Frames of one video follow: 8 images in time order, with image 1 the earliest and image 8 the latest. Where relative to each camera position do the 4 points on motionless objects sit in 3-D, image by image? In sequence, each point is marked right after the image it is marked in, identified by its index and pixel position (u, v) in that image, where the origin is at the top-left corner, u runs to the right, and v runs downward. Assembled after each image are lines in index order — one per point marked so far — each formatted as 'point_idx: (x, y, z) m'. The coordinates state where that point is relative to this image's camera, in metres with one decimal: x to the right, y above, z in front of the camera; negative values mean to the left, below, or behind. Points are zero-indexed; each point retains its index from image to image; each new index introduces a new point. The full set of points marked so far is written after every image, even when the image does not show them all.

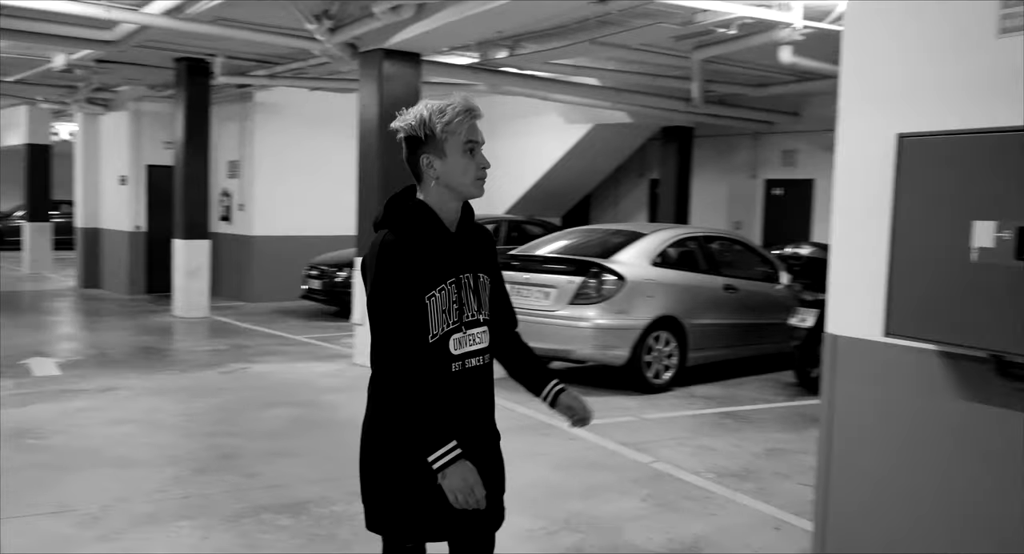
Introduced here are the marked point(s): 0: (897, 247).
0: (+1.1, +0.1, +2.7) m
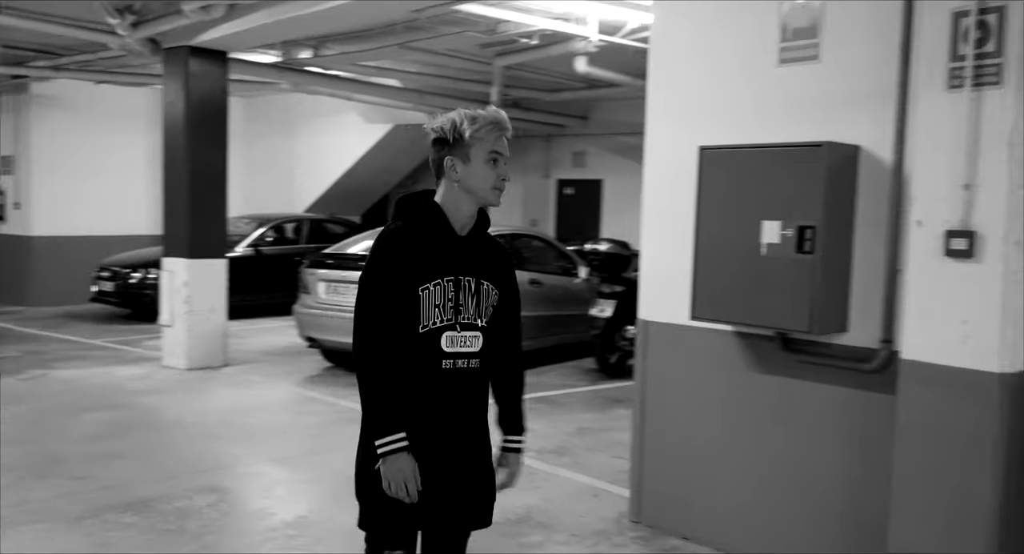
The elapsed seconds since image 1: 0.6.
0: (+0.6, +0.1, +3.1) m
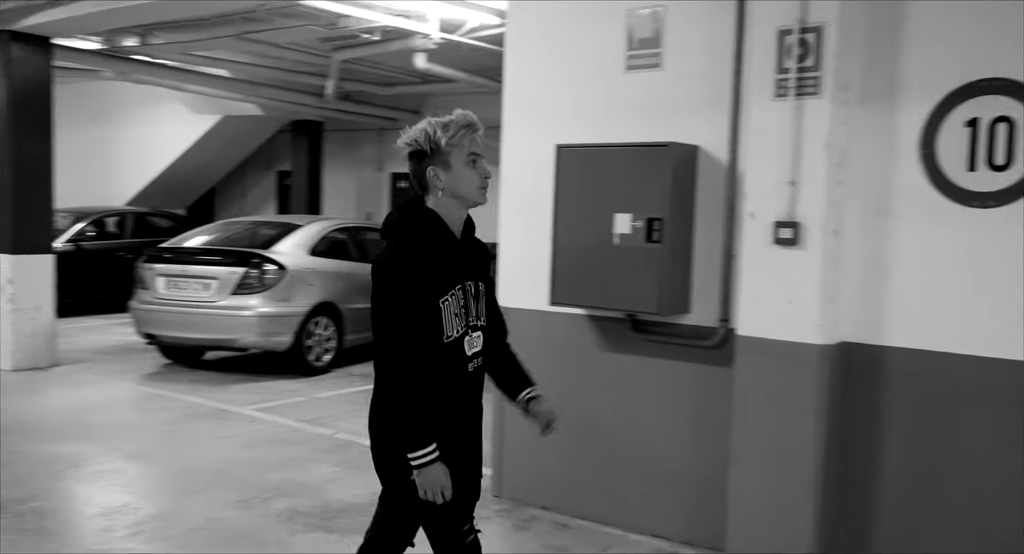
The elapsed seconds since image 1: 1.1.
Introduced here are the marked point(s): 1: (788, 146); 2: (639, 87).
0: (+0.2, +0.2, +3.4) m
1: (+0.8, +0.4, +3.0) m
2: (+0.4, +0.7, +3.4) m
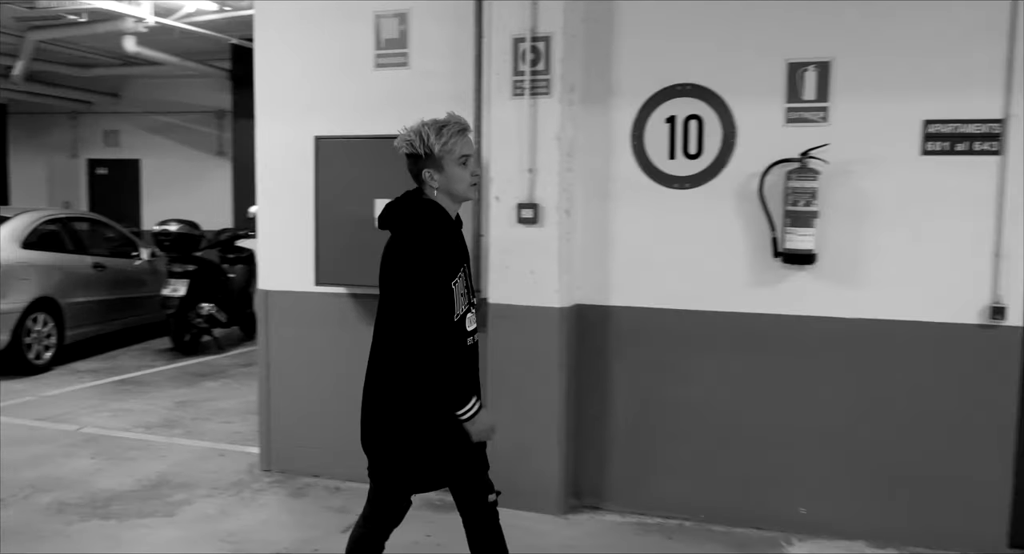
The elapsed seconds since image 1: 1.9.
0: (-0.7, +0.2, +3.7) m
1: (0.0, +0.5, +3.4) m
2: (-0.5, +0.7, +3.7) m
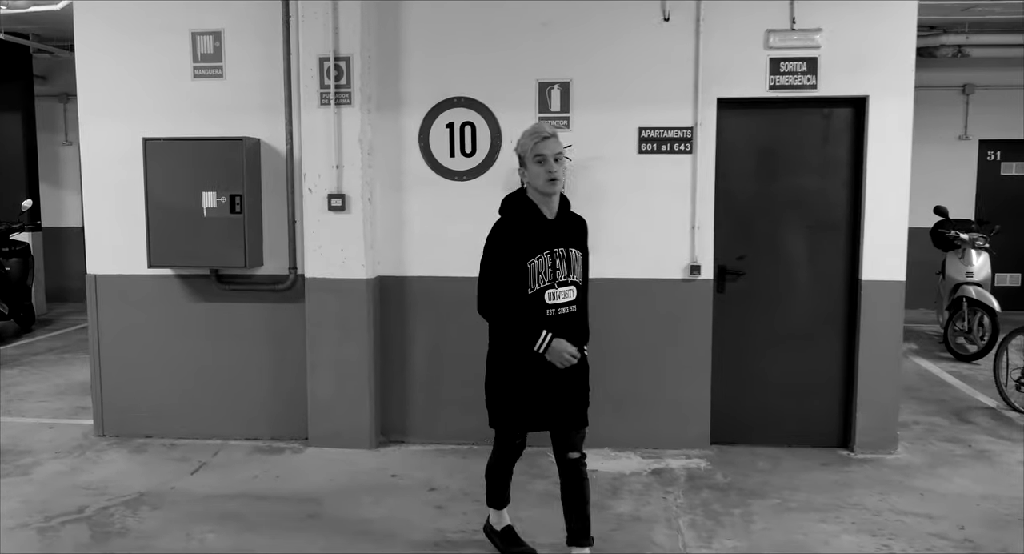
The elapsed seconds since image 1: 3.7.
0: (-1.5, +0.3, +4.2) m
1: (-0.8, +0.6, +4.2) m
2: (-1.4, +0.8, +4.3) m
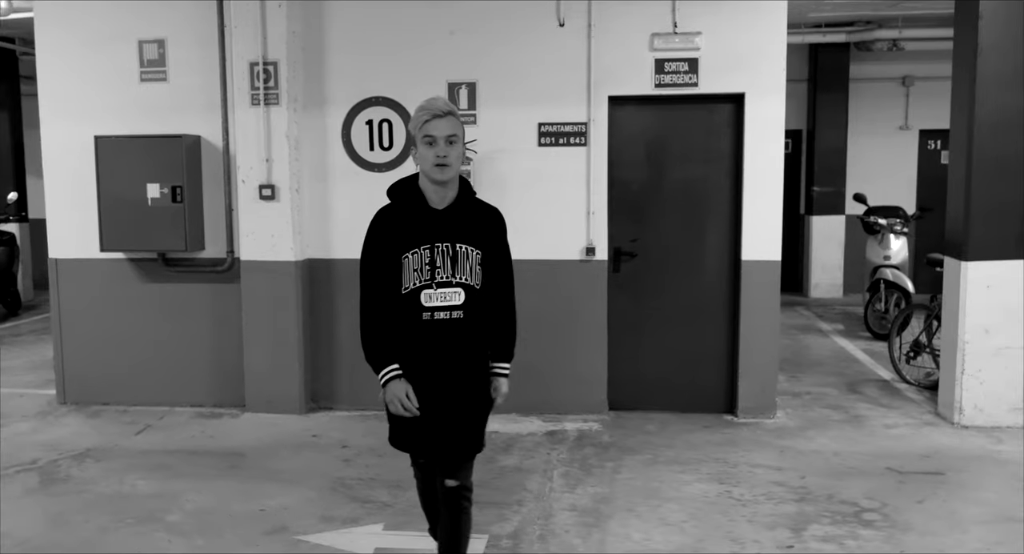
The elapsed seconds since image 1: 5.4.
0: (-2.0, +0.4, +4.7) m
1: (-1.2, +0.7, +4.6) m
2: (-1.8, +0.9, +4.8) m
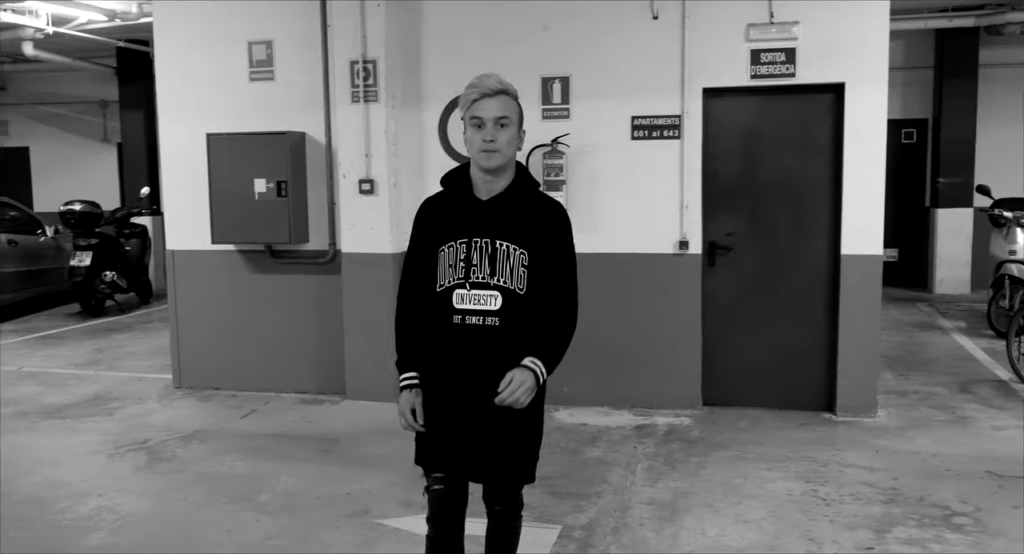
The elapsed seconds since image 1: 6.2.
0: (-1.5, +0.4, +4.9) m
1: (-0.7, +0.7, +4.8) m
2: (-1.3, +0.9, +5.0) m
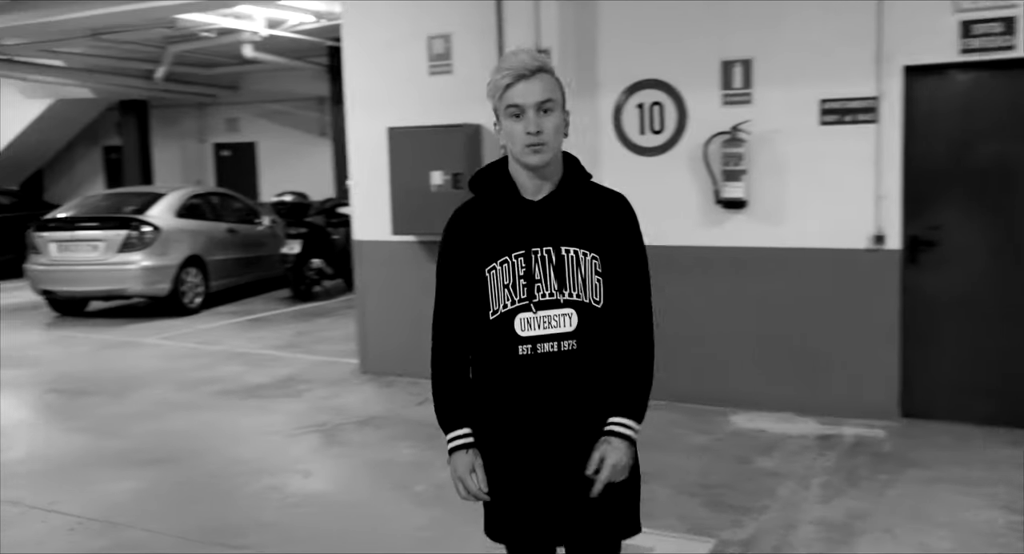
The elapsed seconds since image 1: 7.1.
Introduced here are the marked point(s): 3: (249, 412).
0: (-0.6, +0.5, +5.0) m
1: (+0.1, +0.7, +4.7) m
2: (-0.4, +1.0, +5.0) m
3: (-1.3, -0.7, +4.8) m
